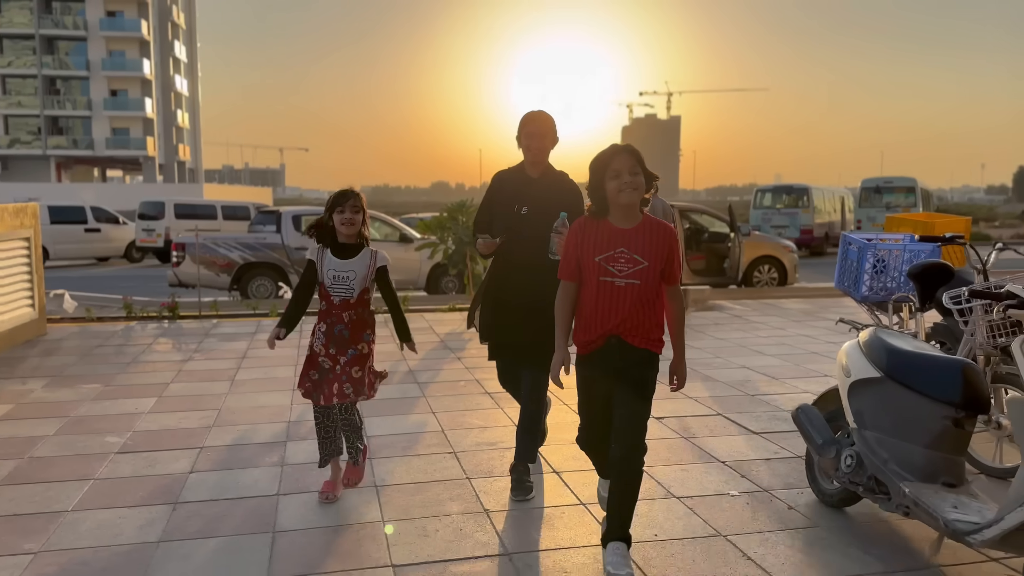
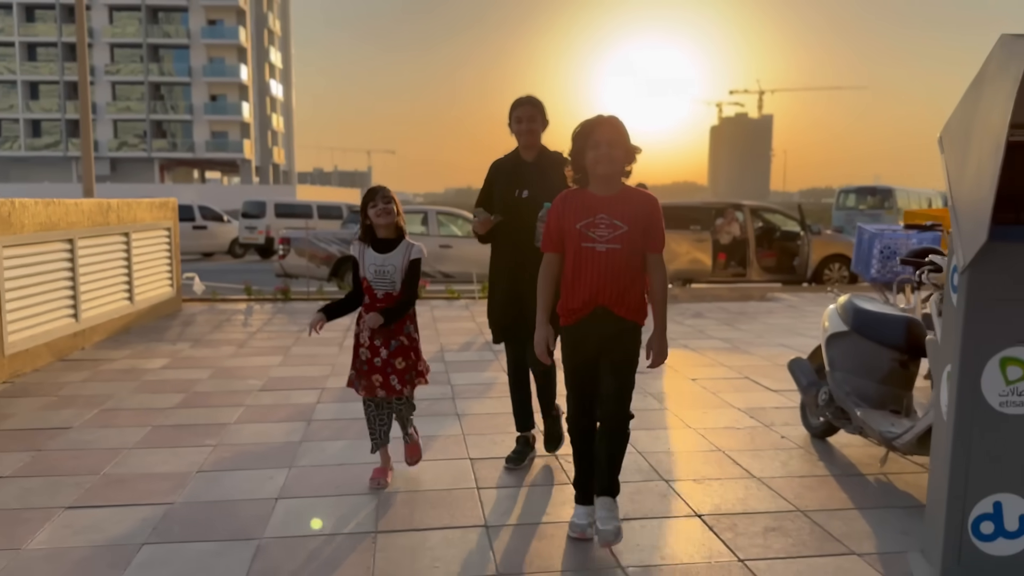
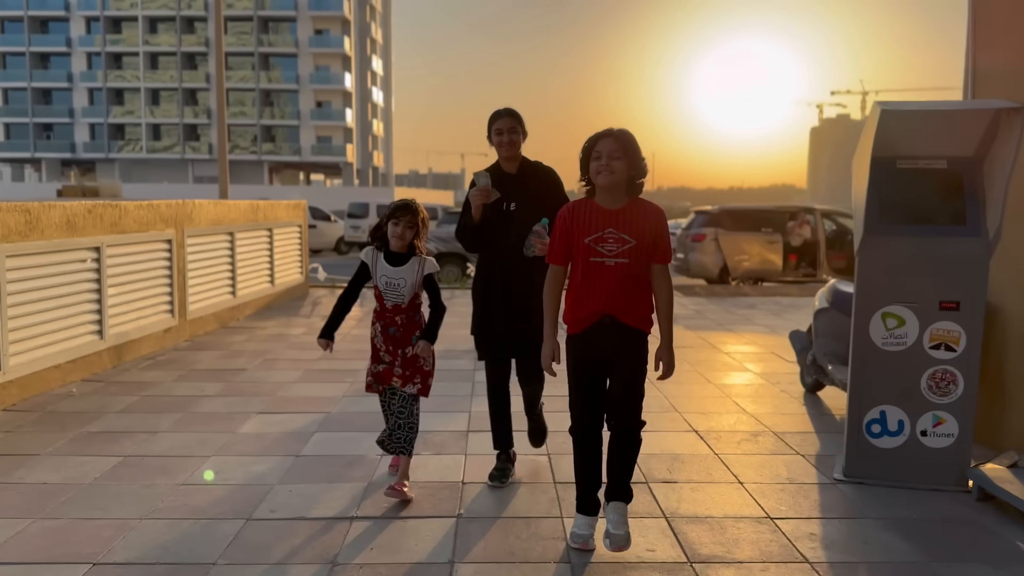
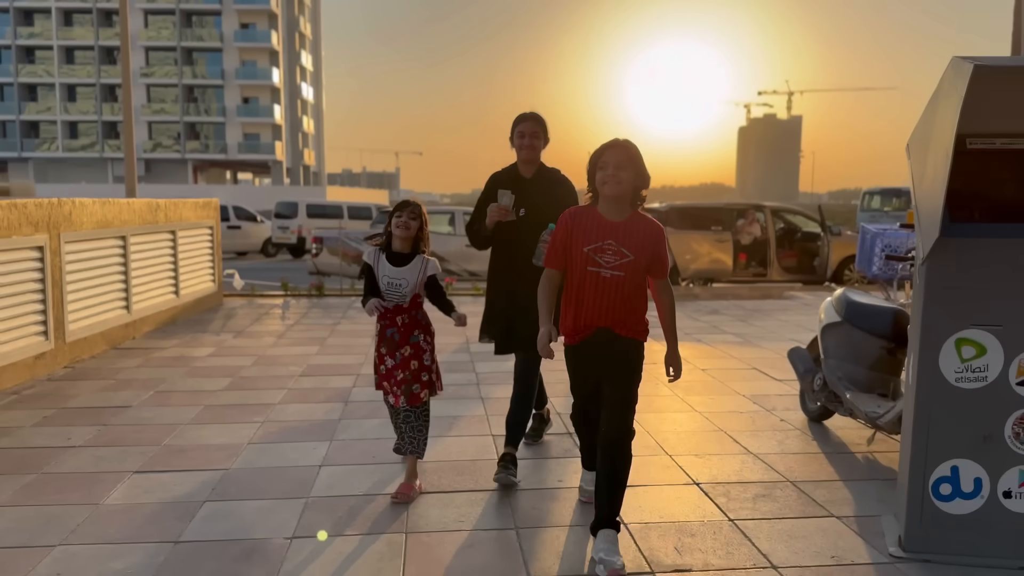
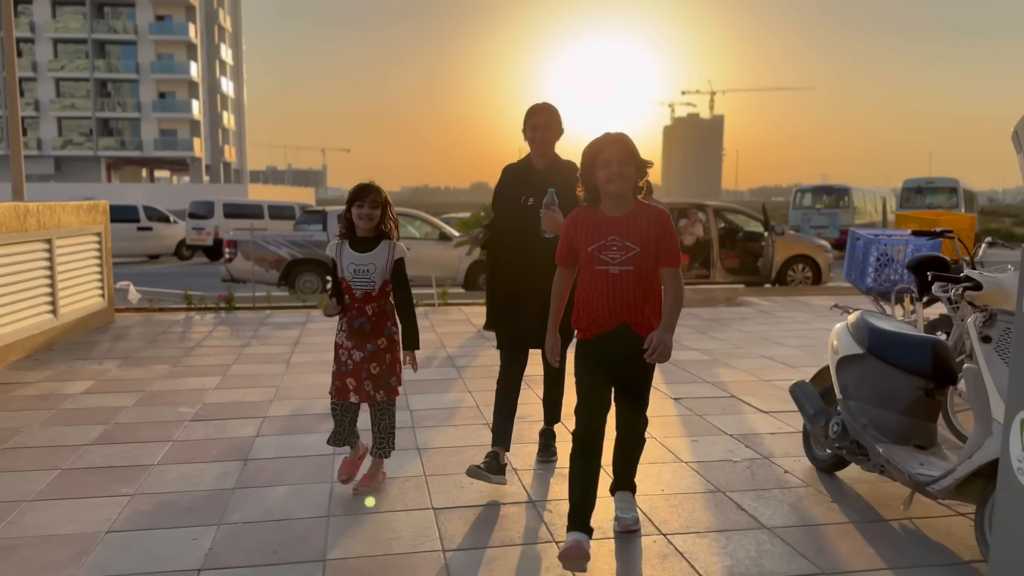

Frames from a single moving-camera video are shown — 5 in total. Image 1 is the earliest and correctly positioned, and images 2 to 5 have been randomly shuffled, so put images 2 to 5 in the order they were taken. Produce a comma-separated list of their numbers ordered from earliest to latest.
5, 2, 4, 3
